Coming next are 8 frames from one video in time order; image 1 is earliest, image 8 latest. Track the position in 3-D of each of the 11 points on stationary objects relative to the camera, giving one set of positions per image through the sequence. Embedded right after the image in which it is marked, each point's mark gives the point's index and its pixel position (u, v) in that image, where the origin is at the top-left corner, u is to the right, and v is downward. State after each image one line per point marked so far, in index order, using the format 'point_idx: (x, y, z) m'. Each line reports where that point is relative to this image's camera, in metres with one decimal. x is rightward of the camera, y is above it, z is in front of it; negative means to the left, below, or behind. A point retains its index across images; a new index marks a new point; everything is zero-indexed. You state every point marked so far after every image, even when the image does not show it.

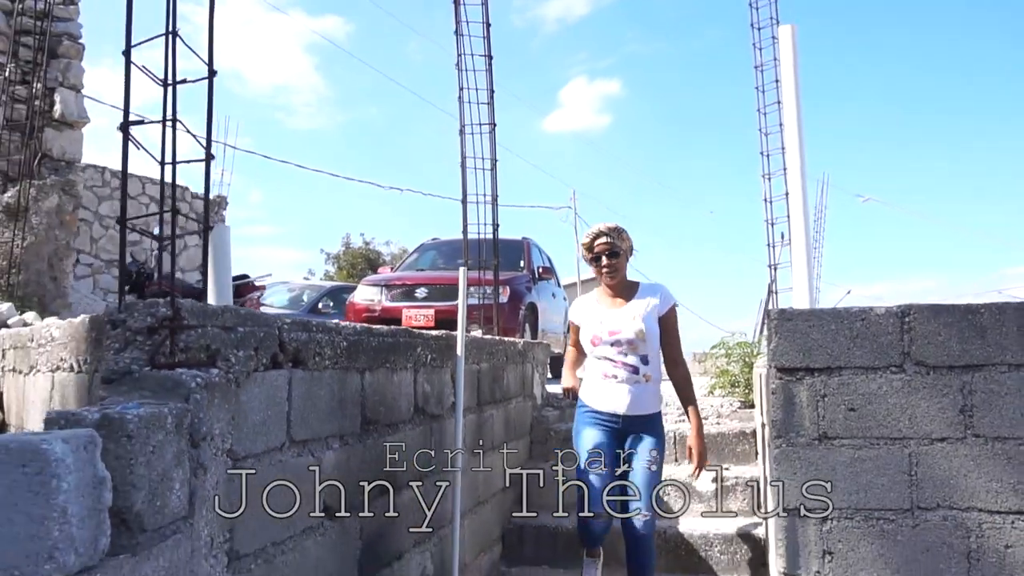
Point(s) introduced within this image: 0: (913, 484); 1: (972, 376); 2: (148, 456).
0: (+1.5, -0.7, +2.8) m
1: (+1.7, -0.3, +2.8) m
2: (-0.7, -0.3, +1.5) m
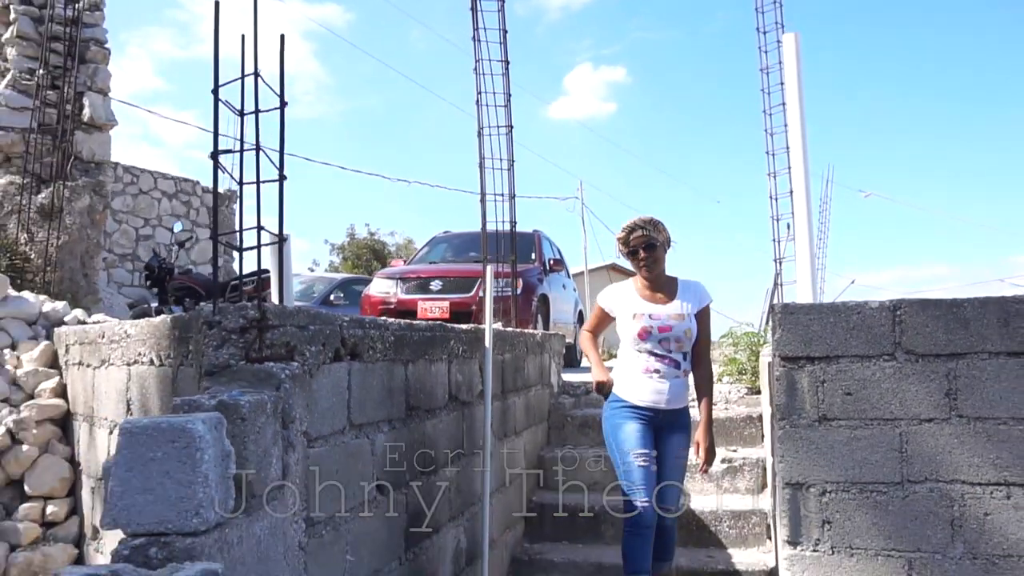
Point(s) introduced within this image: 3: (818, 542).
0: (+1.6, -0.7, +3.1) m
1: (+1.8, -0.3, +3.1) m
2: (-0.6, -0.3, +1.8) m
3: (+1.3, -1.1, +3.1) m
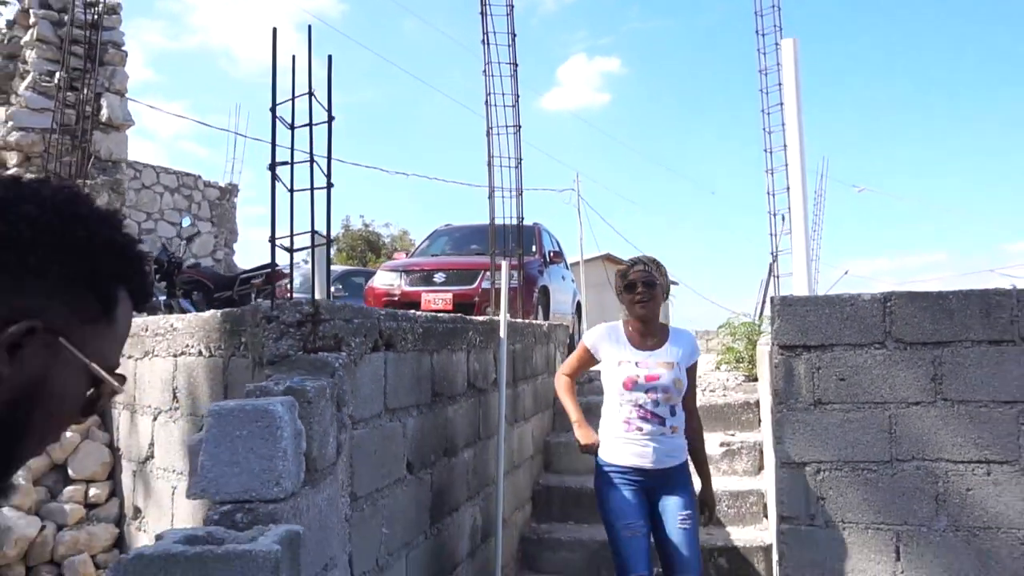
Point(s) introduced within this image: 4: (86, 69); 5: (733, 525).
0: (+1.7, -0.7, +3.3) m
1: (+1.9, -0.3, +3.3) m
2: (-0.5, -0.3, +2.0) m
3: (+1.4, -1.0, +3.4) m
4: (-4.2, +2.2, +7.6) m
5: (+1.3, -1.4, +4.4) m
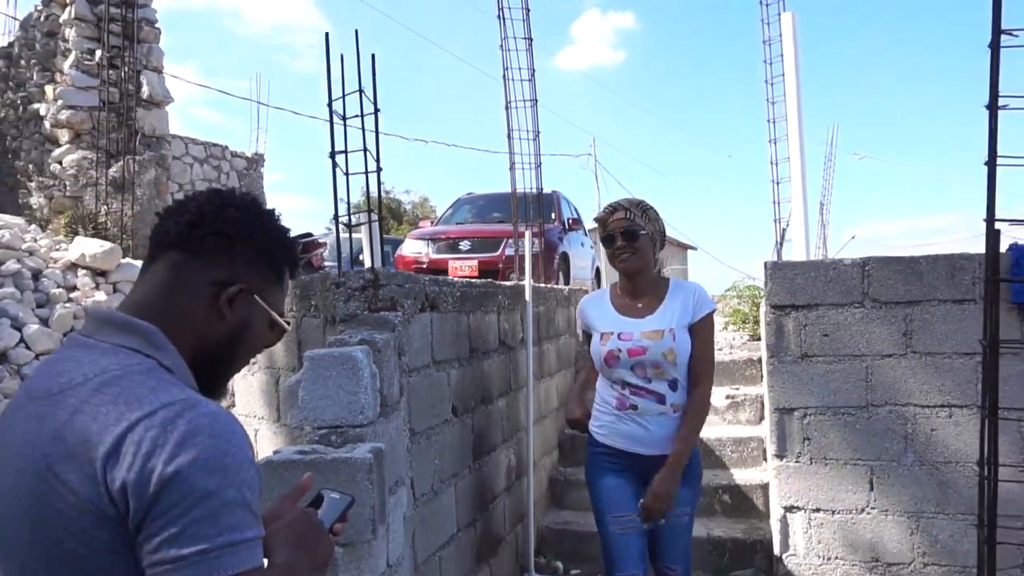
0: (+1.8, -0.5, +3.8) m
1: (+2.0, -0.1, +3.8) m
2: (-0.4, -0.2, +2.5) m
3: (+1.5, -0.9, +3.9) m
4: (-4.0, +2.5, +8.1) m
5: (+1.5, -1.2, +4.9) m
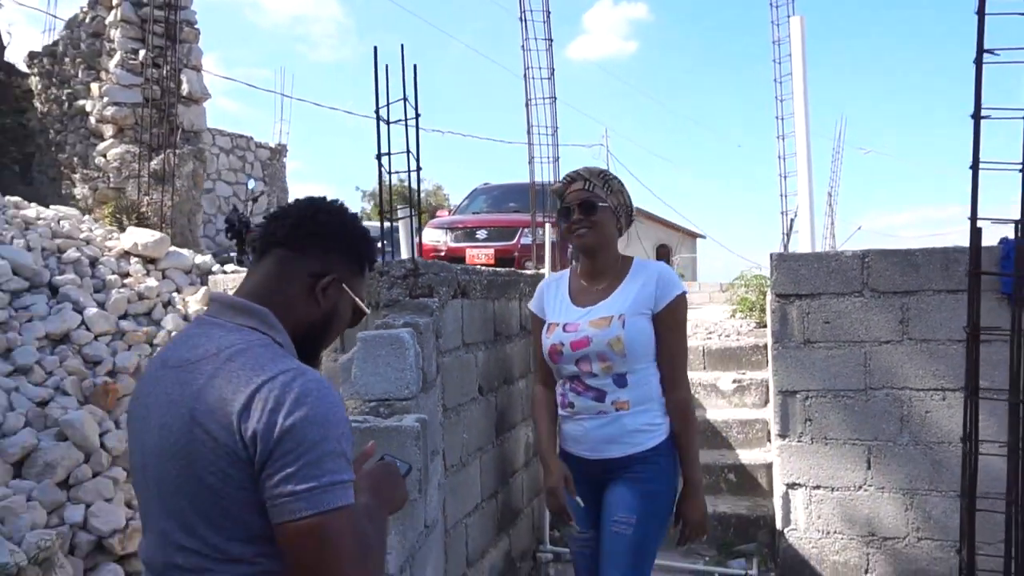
0: (+1.9, -0.5, +4.1) m
1: (+2.1, -0.1, +4.0) m
2: (-0.3, -0.2, +2.8) m
3: (+1.6, -0.8, +4.2) m
4: (-3.8, +2.7, +8.4) m
5: (+1.6, -1.1, +5.2) m
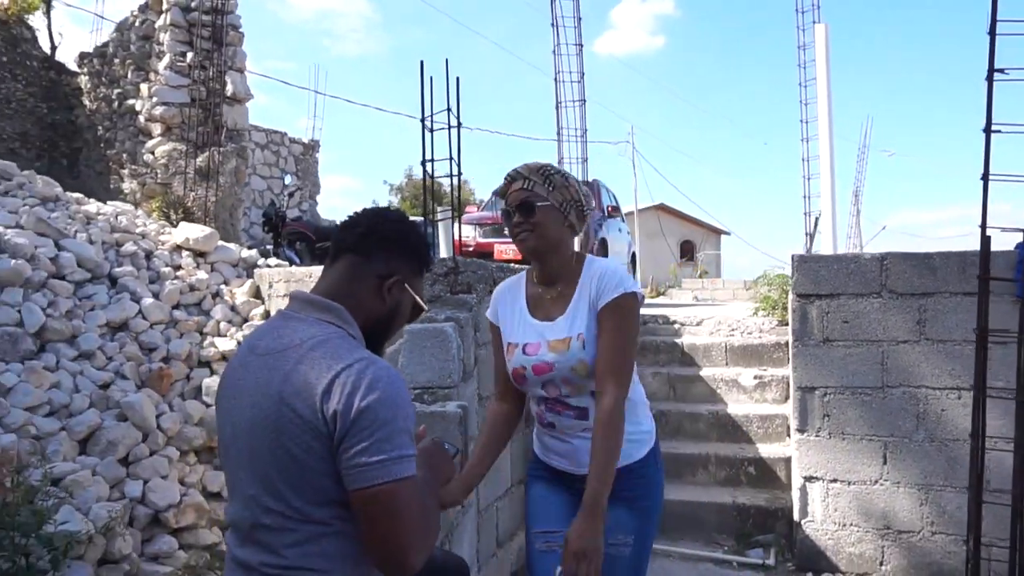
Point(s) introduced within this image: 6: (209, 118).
0: (+2.1, -0.5, +4.3) m
1: (+2.3, -0.1, +4.2) m
2: (-0.2, -0.2, +3.0) m
3: (+1.8, -0.8, +4.3) m
4: (-3.5, +2.8, +8.7) m
5: (+1.8, -1.1, +5.4) m
6: (-3.5, +1.9, +8.6) m
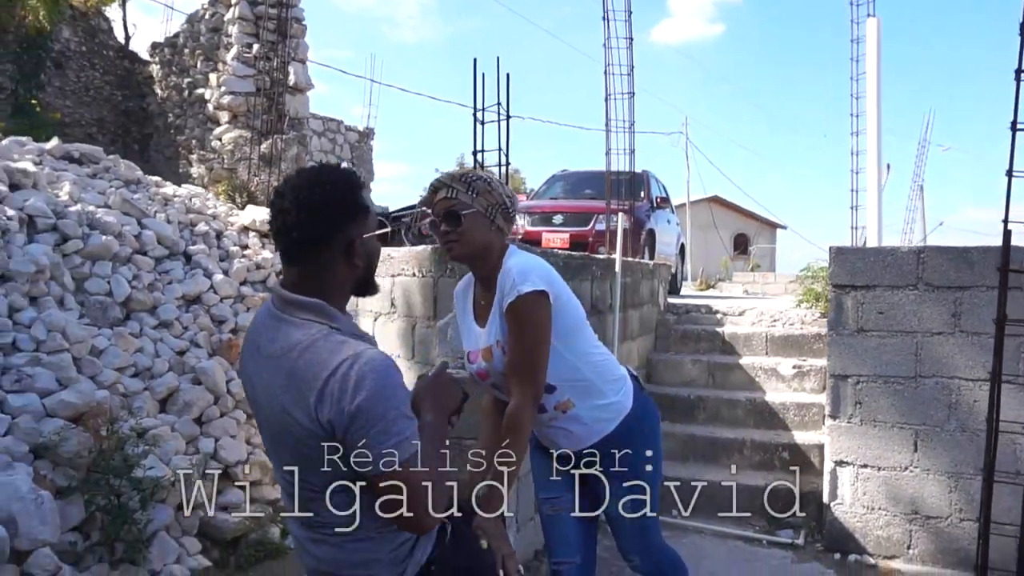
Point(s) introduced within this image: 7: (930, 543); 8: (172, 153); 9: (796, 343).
0: (+2.3, -0.4, +4.4) m
1: (+2.5, 0.0, +4.3) m
2: (0.0, -0.1, +3.3) m
3: (+2.0, -0.8, +4.5) m
4: (-2.9, +3.0, +9.2) m
5: (+2.1, -1.0, +5.5) m
6: (-2.9, +2.2, +9.0) m
7: (+2.4, -1.5, +4.4) m
8: (-4.5, +1.8, +10.0) m
9: (+2.3, -0.4, +6.0) m
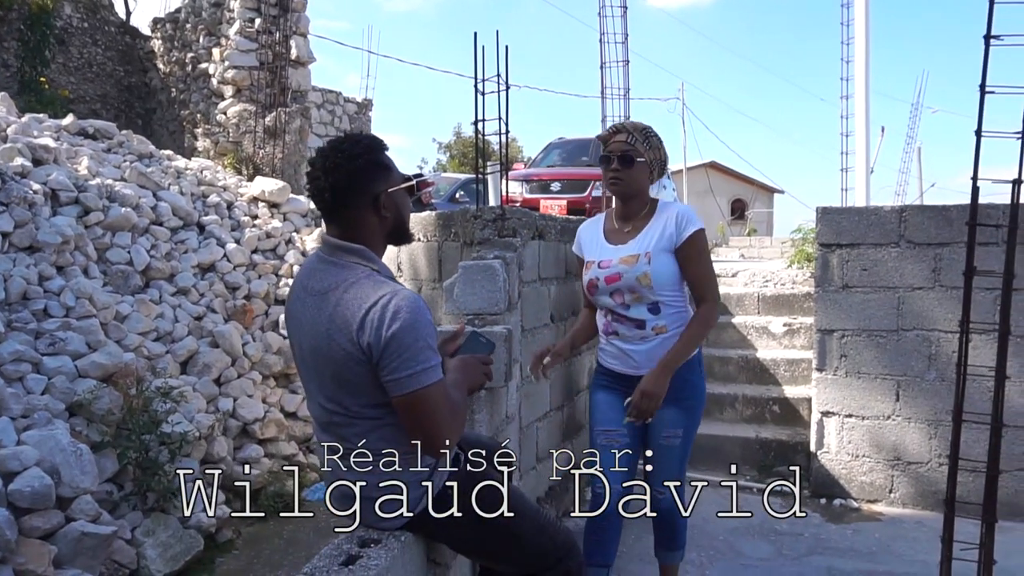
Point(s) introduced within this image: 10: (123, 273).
0: (+2.4, -0.2, +4.6) m
1: (+2.5, +0.2, +4.5) m
2: (0.0, +0.1, +3.5) m
3: (+2.0, -0.5, +4.7) m
4: (-2.9, +3.4, +9.2) m
5: (+2.1, -0.7, +5.8) m
6: (-2.9, +2.5, +9.1) m
7: (+2.5, -1.2, +4.6) m
8: (-4.5, +2.2, +10.1) m
9: (+2.3, -0.1, +6.2) m
10: (-2.6, +0.1, +5.0) m
